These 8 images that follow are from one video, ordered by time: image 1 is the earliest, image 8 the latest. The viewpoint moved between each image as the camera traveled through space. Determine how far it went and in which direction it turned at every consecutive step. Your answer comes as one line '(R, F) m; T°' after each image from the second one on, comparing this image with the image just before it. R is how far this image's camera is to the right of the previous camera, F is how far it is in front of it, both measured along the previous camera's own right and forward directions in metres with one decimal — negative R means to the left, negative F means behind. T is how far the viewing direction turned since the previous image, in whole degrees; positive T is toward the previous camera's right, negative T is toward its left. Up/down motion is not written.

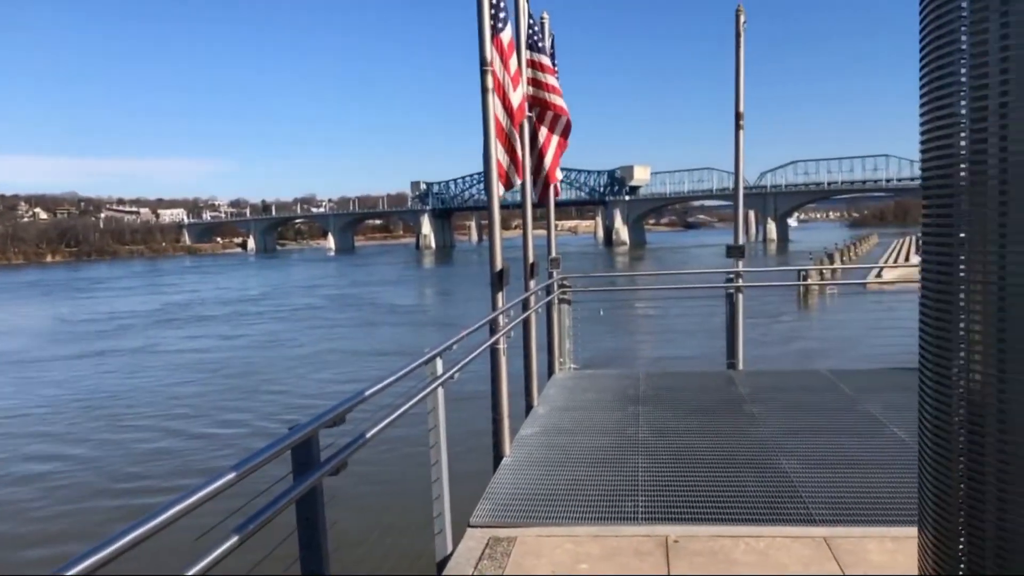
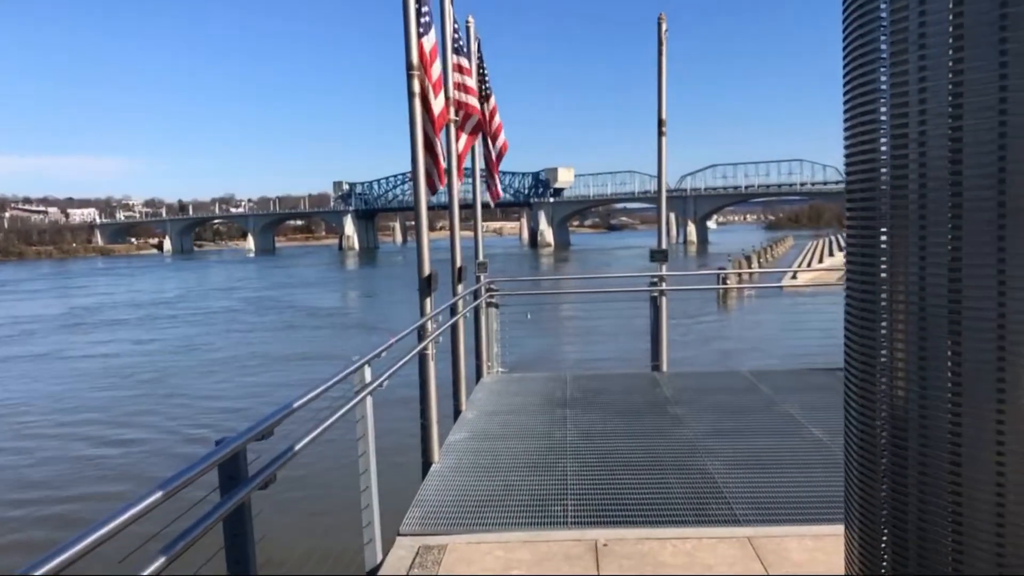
(-0.1, 0.0) m; +5°
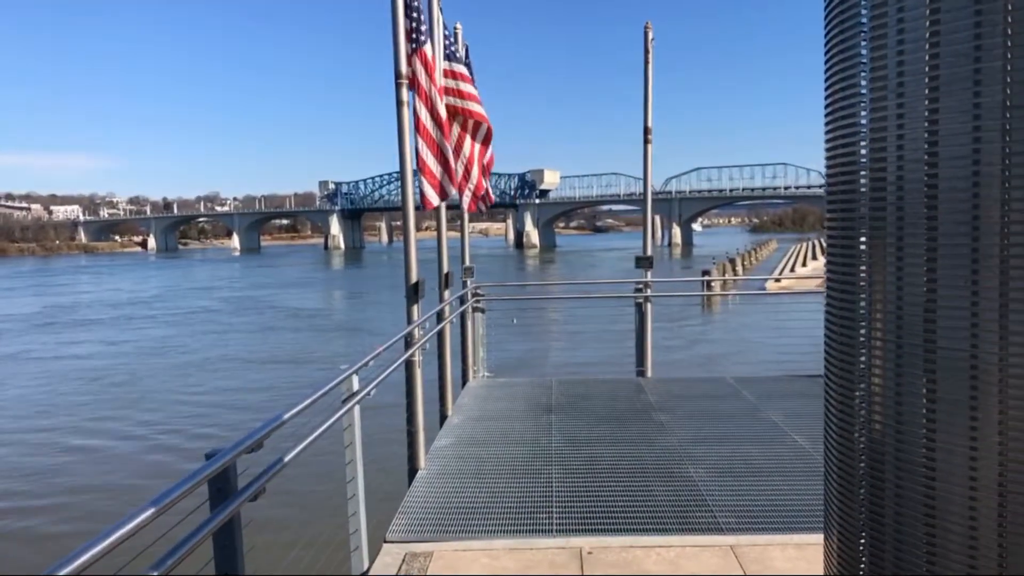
(0.0, -0.1) m; +1°
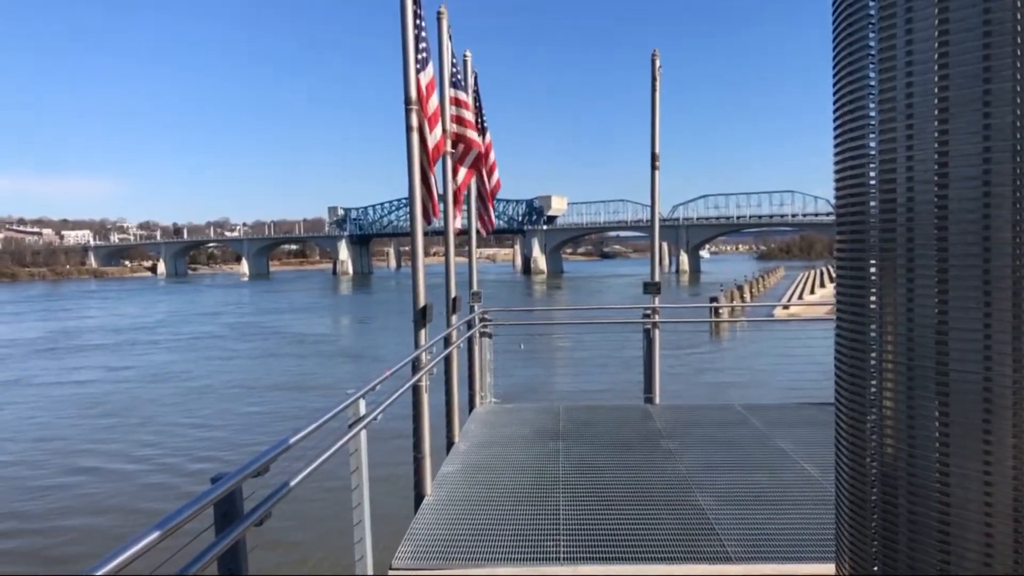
(0.0, 0.0) m; 0°
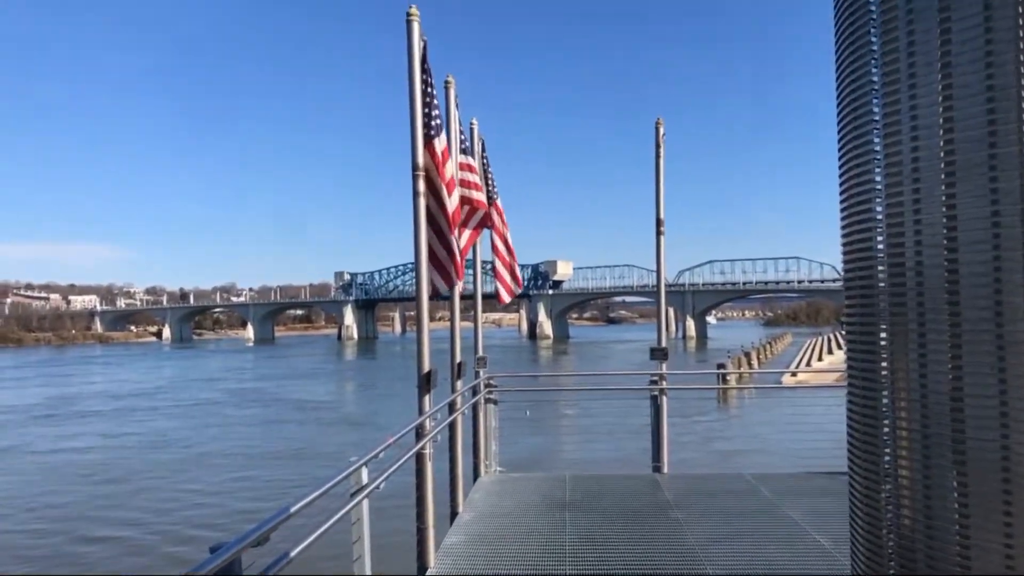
(0.0, 0.0) m; 0°
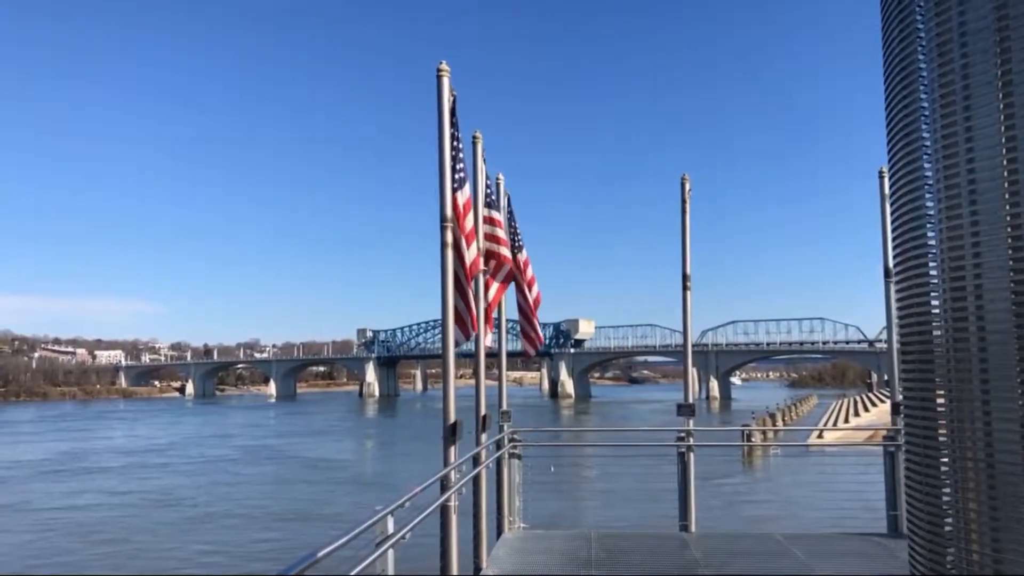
(-0.1, 0.0) m; -1°
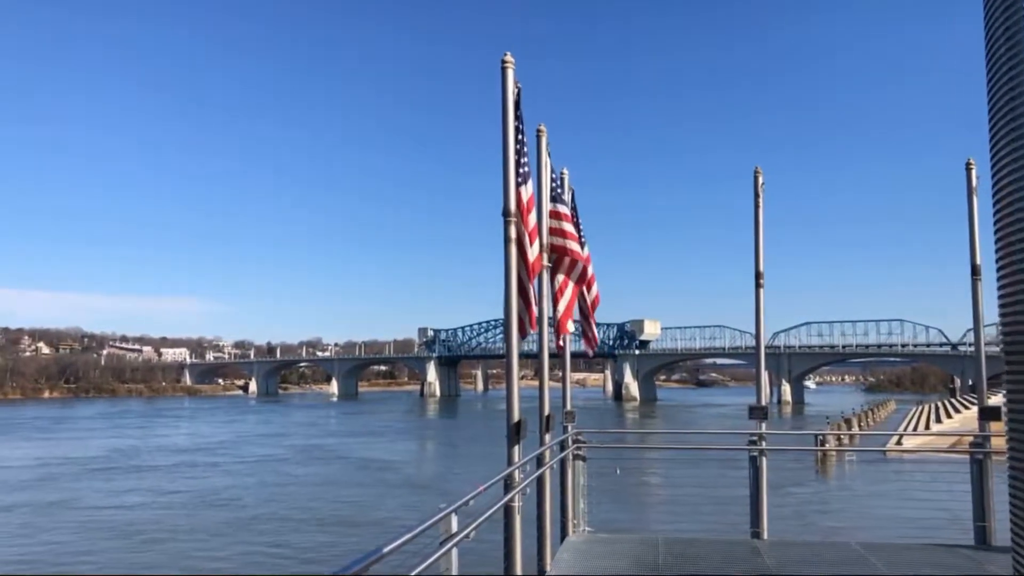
(0.0, +0.5) m; -4°
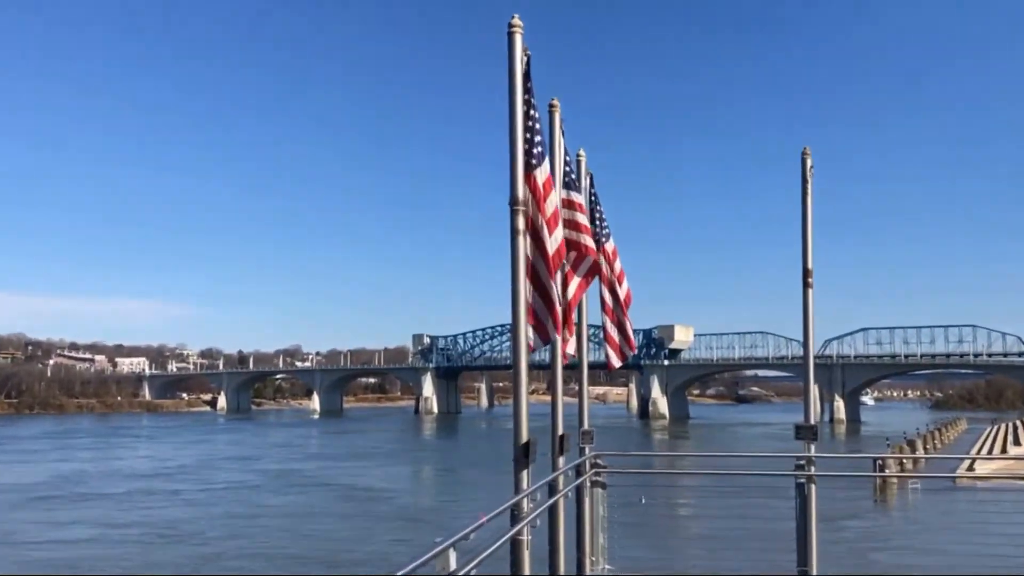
(+0.5, +3.6) m; -2°
